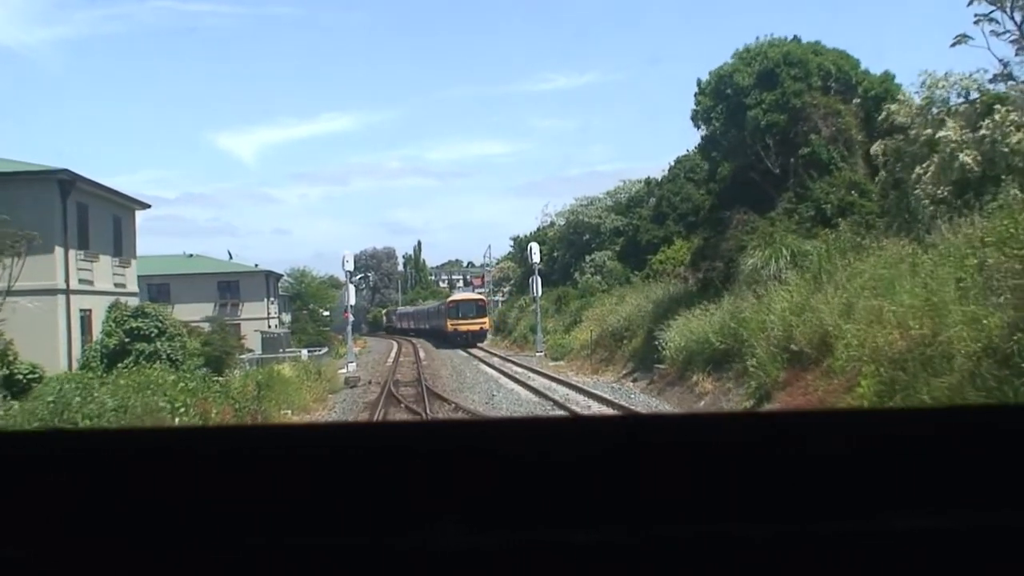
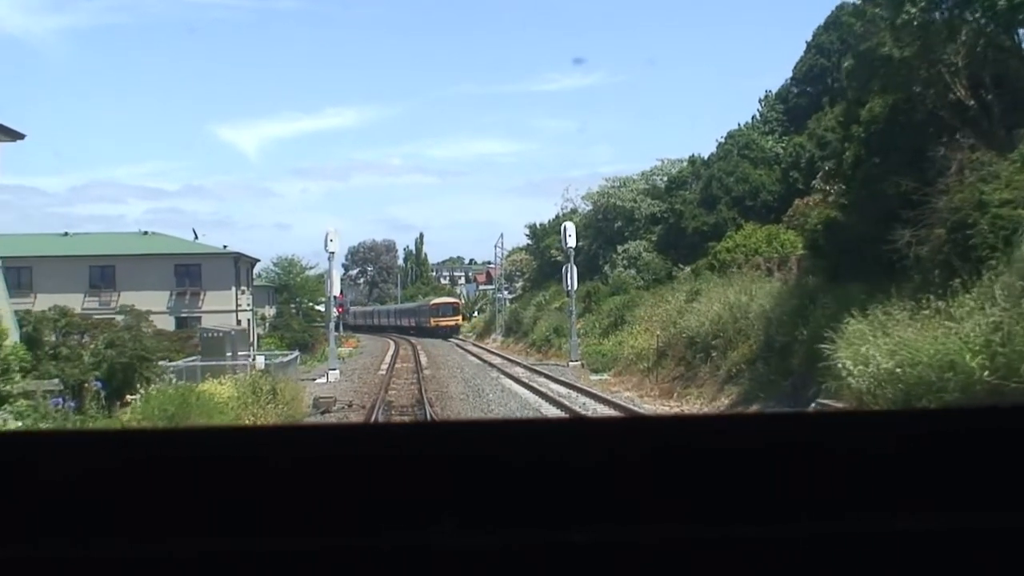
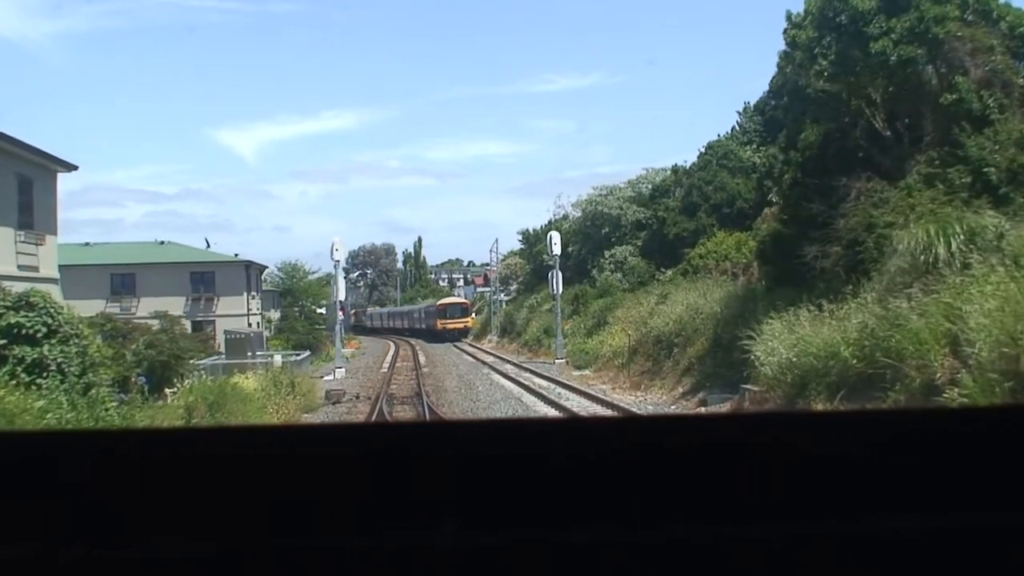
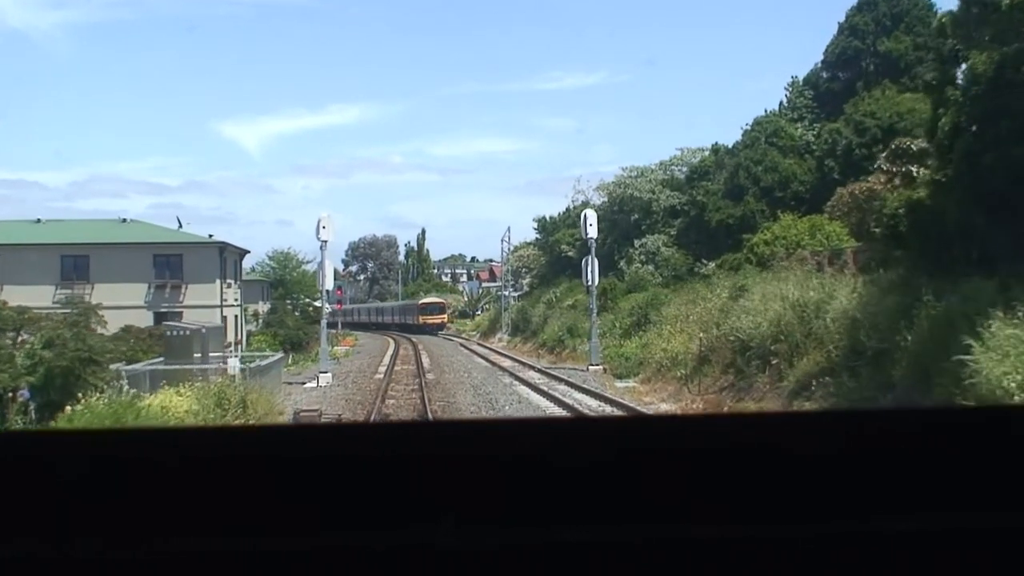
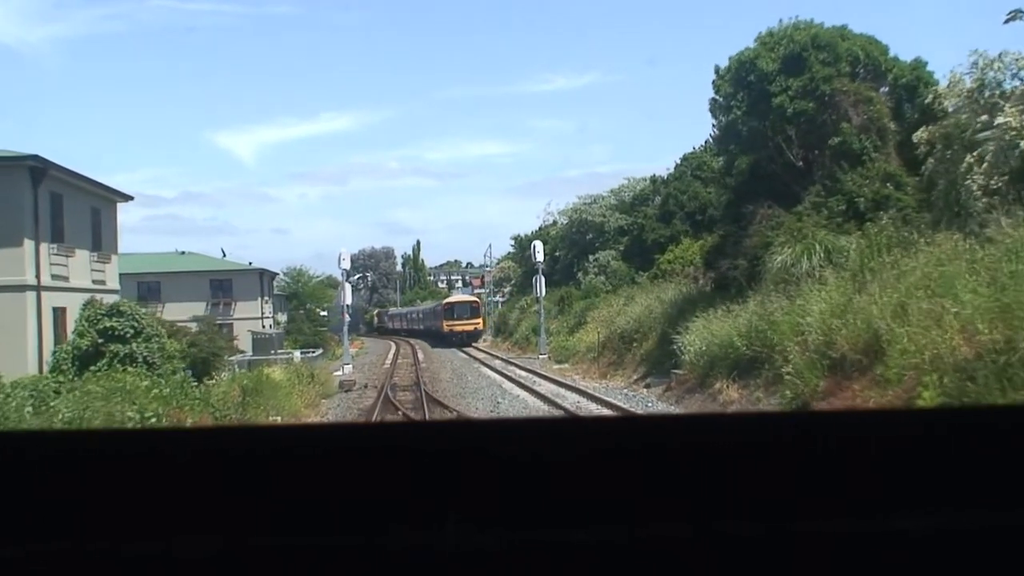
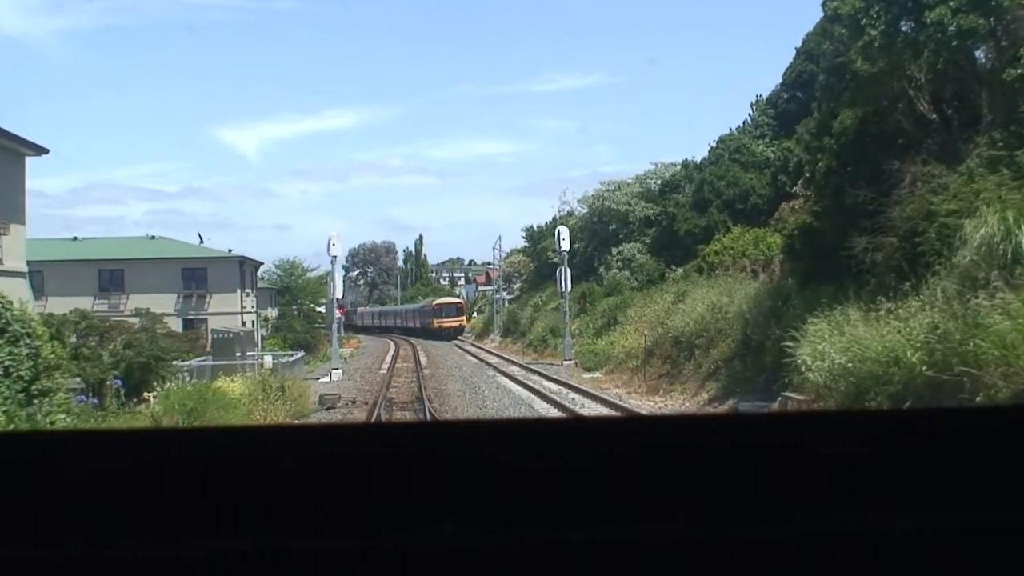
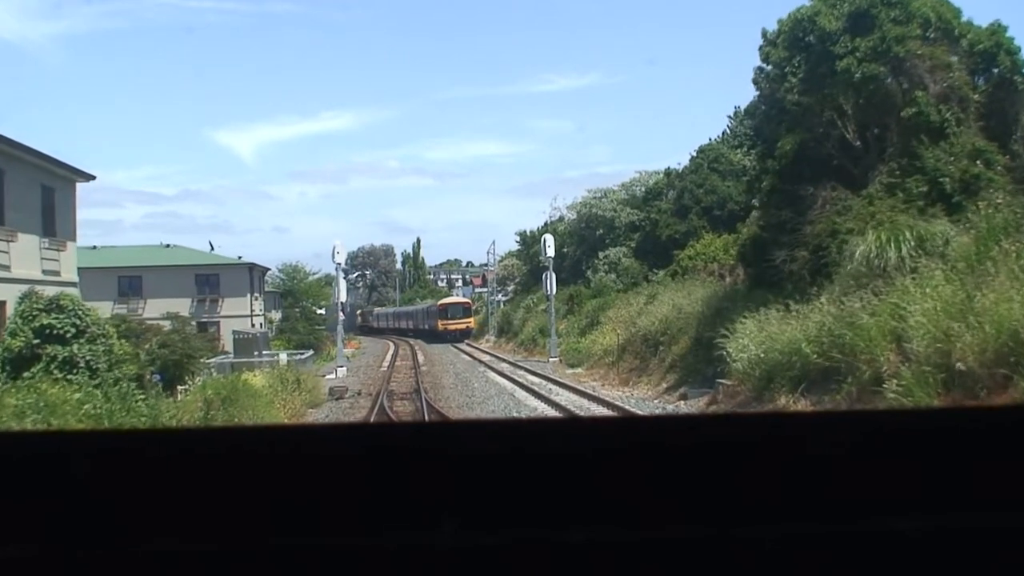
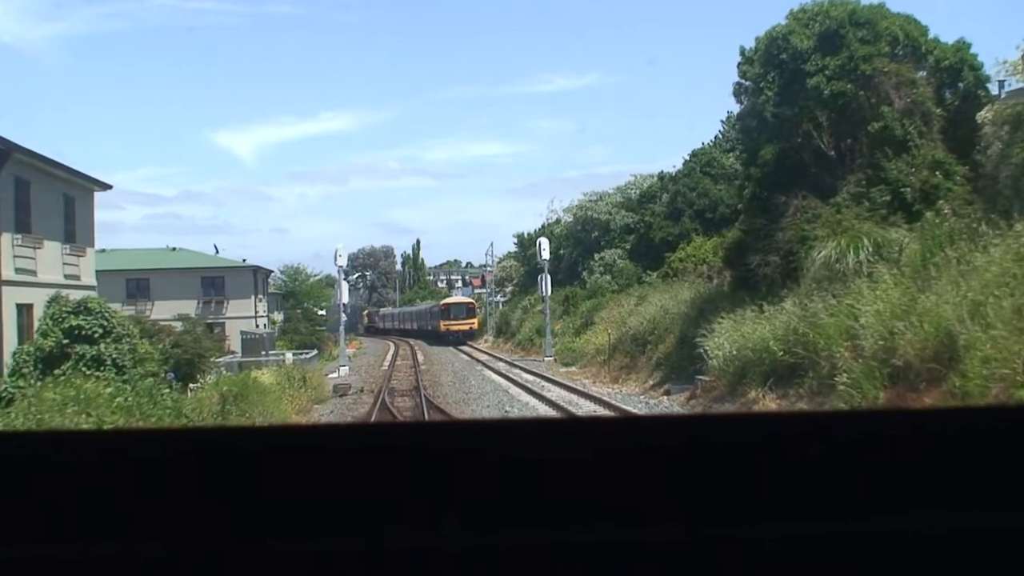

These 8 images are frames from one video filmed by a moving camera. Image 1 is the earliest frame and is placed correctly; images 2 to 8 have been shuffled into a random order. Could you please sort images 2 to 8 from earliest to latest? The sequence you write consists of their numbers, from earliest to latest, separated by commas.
5, 8, 7, 3, 6, 2, 4
